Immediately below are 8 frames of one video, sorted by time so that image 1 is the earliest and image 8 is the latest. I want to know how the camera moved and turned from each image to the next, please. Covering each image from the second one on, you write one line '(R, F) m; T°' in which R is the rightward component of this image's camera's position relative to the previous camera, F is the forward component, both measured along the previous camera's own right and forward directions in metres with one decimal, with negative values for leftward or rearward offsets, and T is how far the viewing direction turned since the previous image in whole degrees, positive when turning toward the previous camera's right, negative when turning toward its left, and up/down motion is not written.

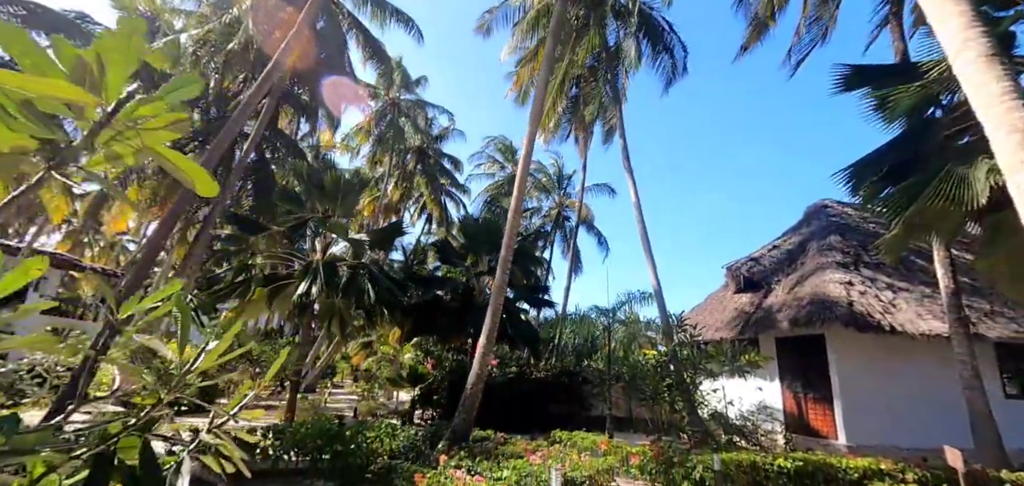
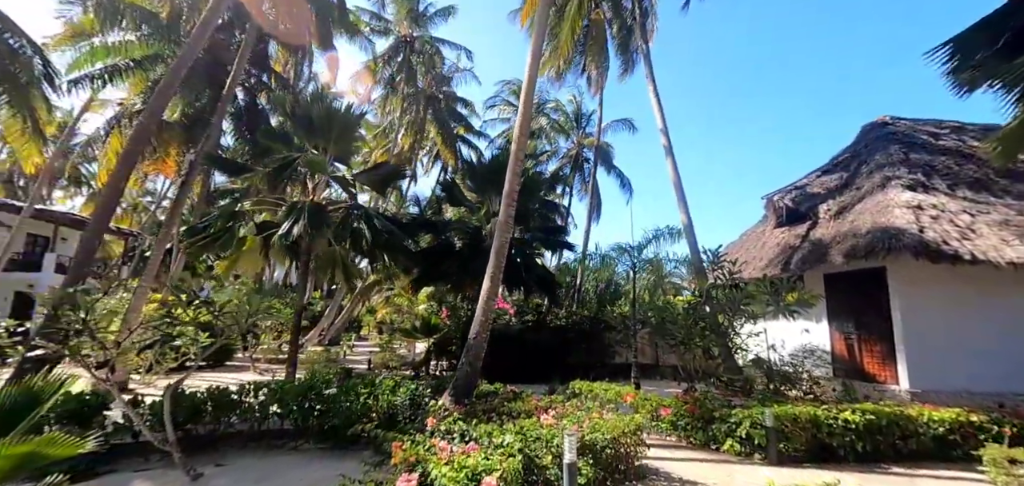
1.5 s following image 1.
(+0.2, +1.2) m; -3°
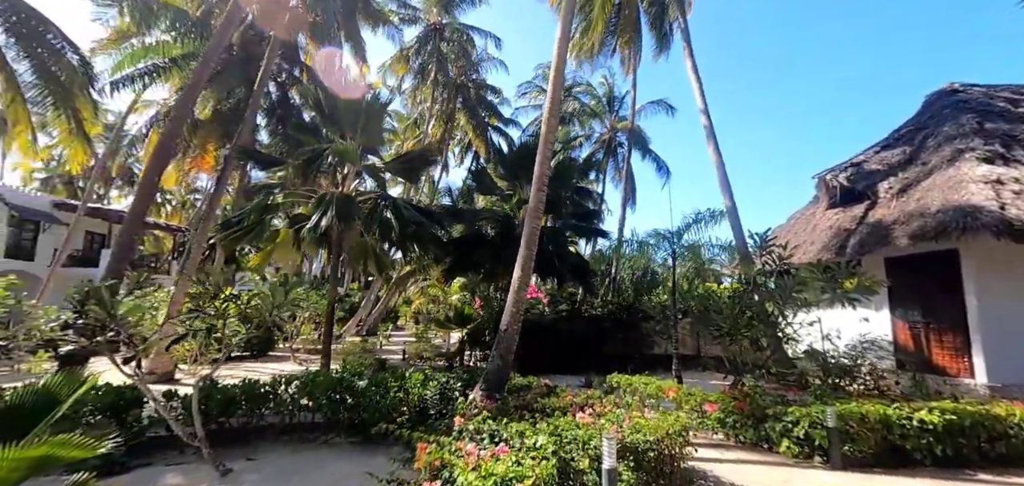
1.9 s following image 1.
(0.0, +0.3) m; -4°
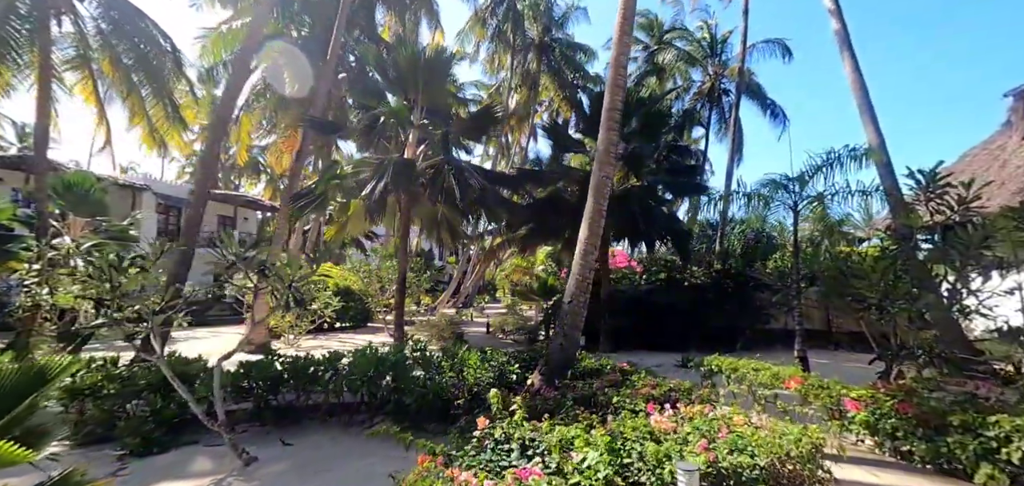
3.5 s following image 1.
(+0.4, +1.1) m; -12°
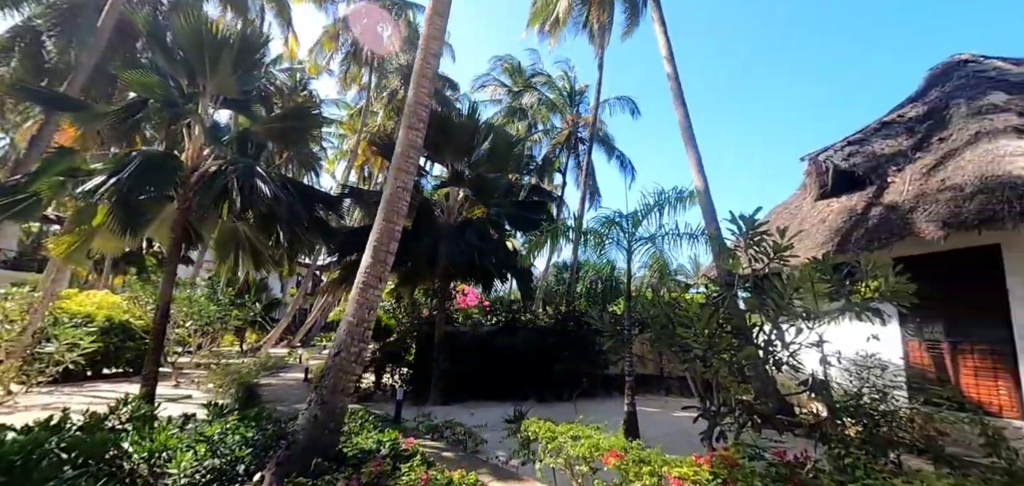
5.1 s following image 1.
(+0.9, +1.1) m; +16°
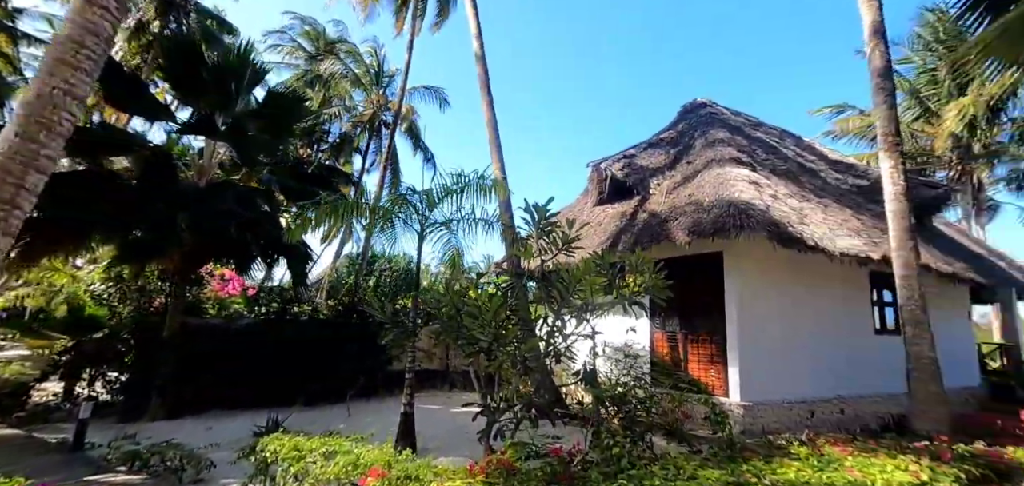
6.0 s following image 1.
(+0.3, +0.7) m; +24°
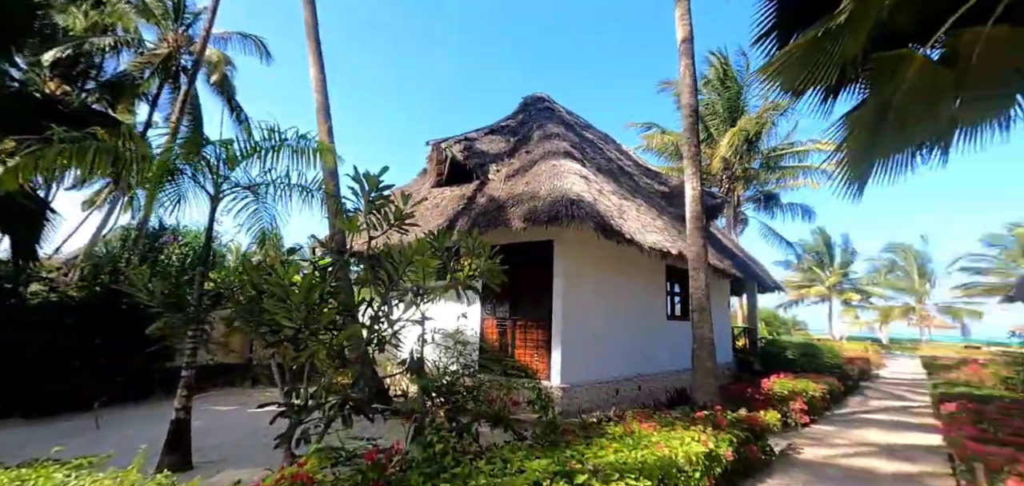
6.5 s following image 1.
(+0.1, +0.4) m; +20°
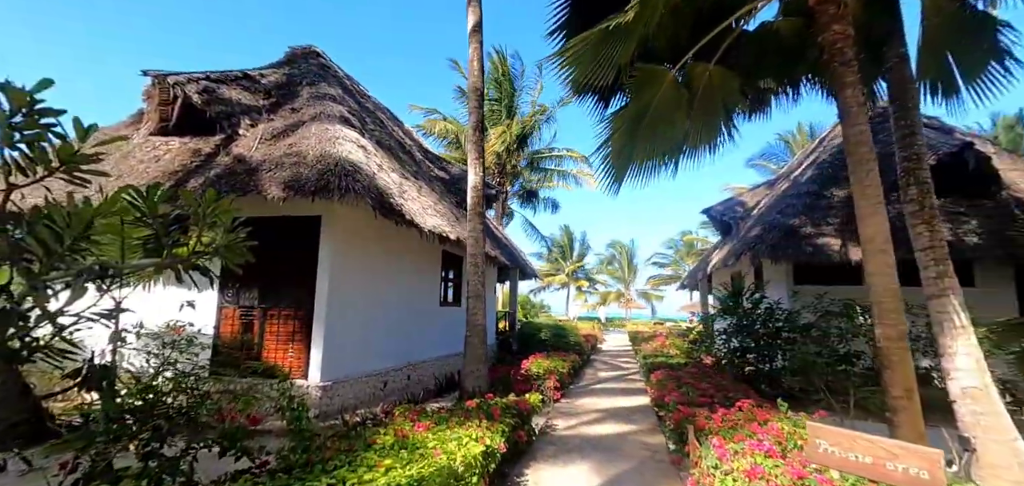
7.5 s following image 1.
(+0.1, +0.5) m; +28°
